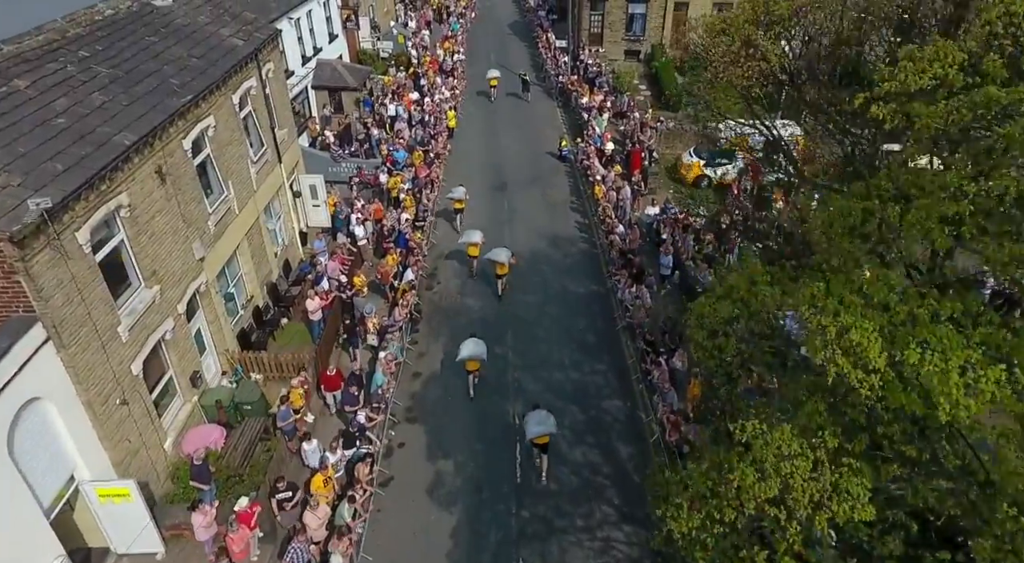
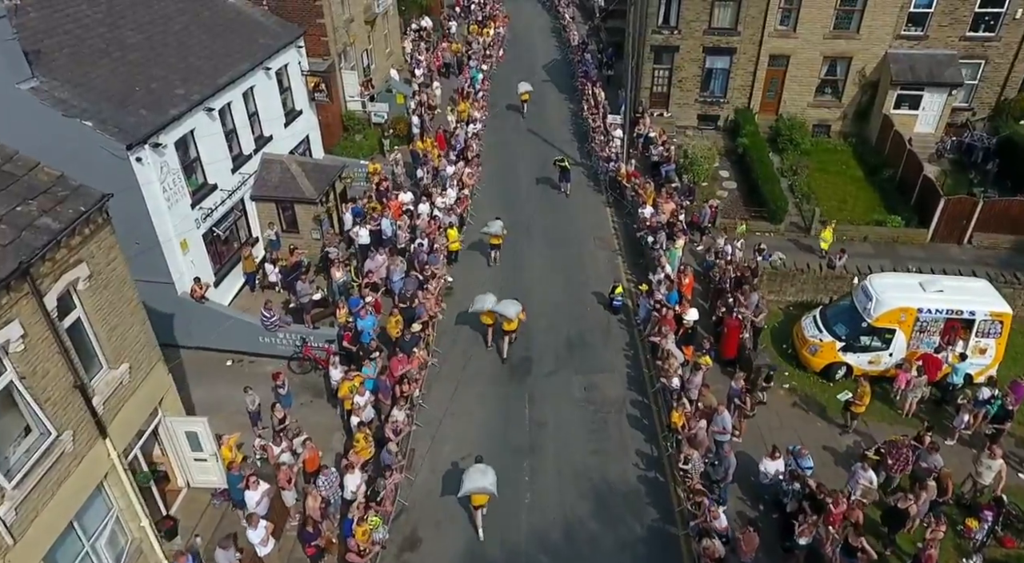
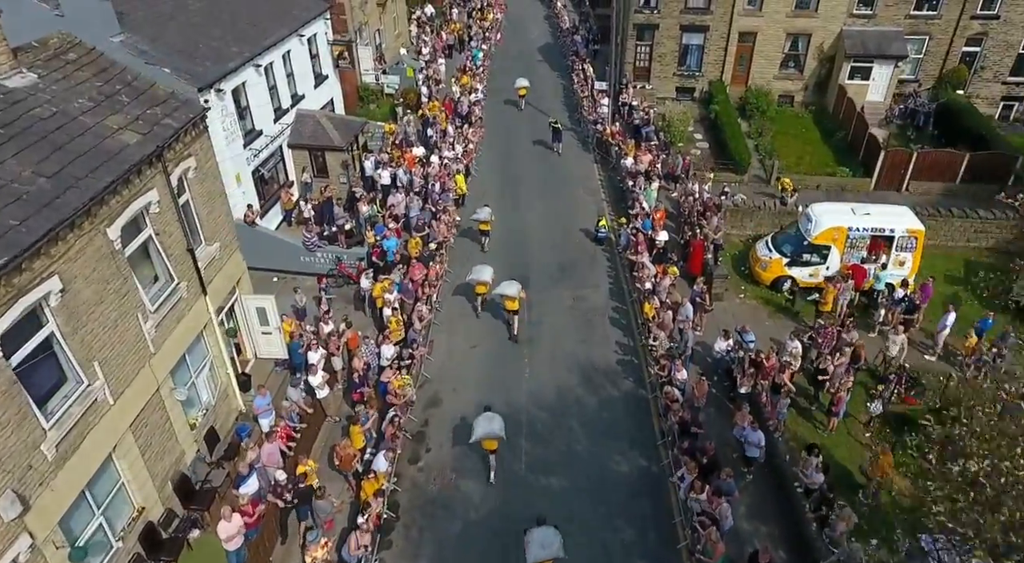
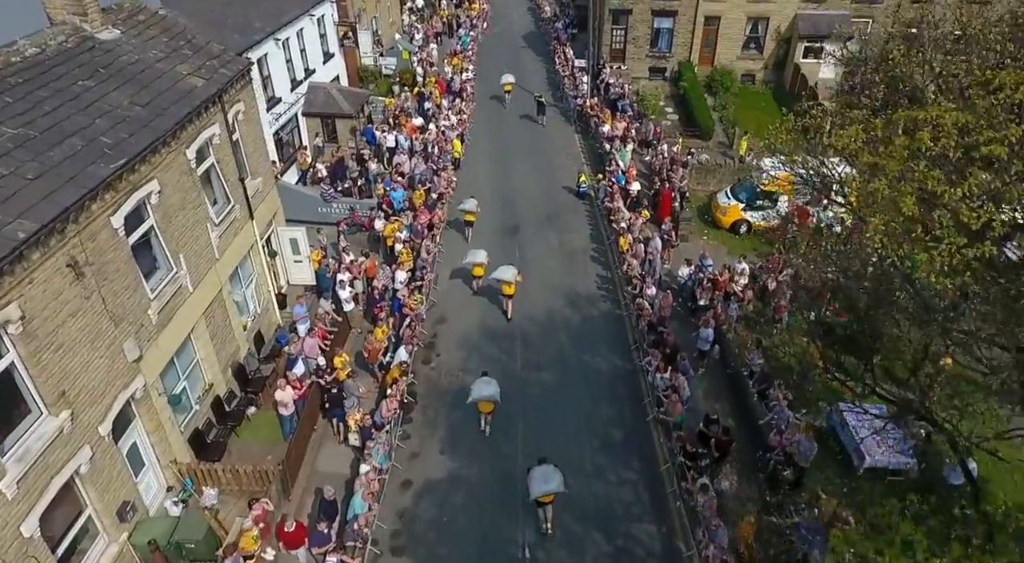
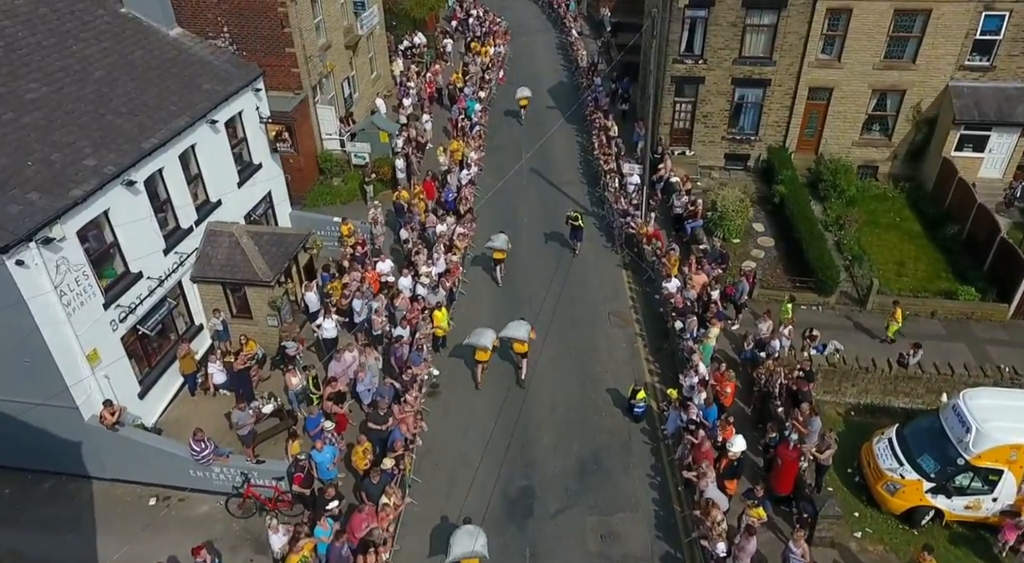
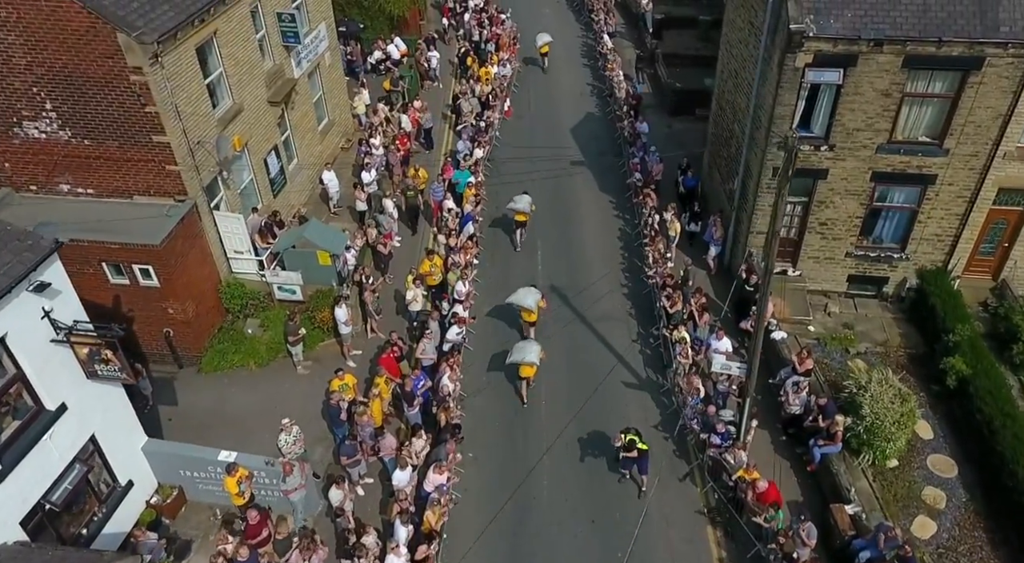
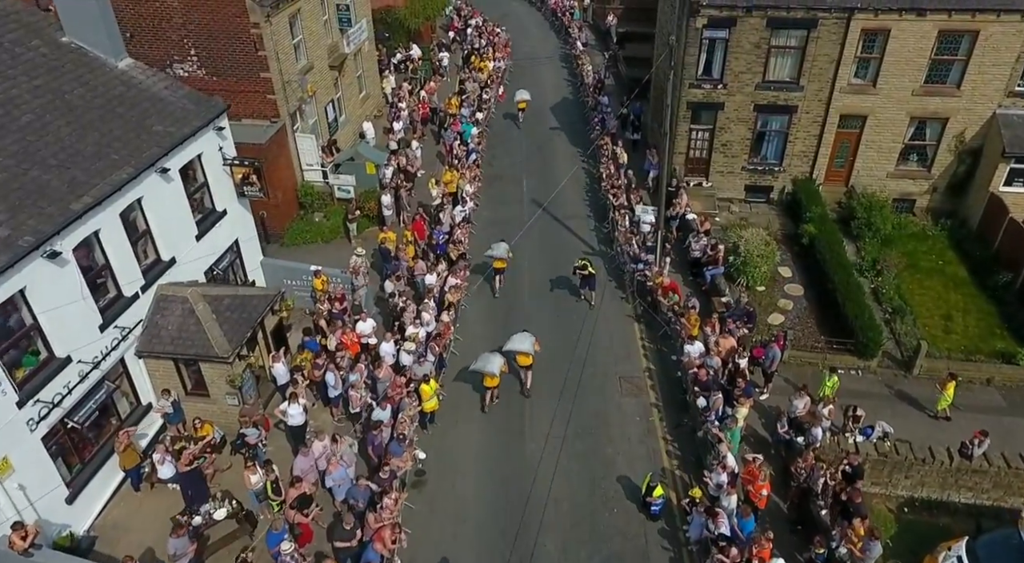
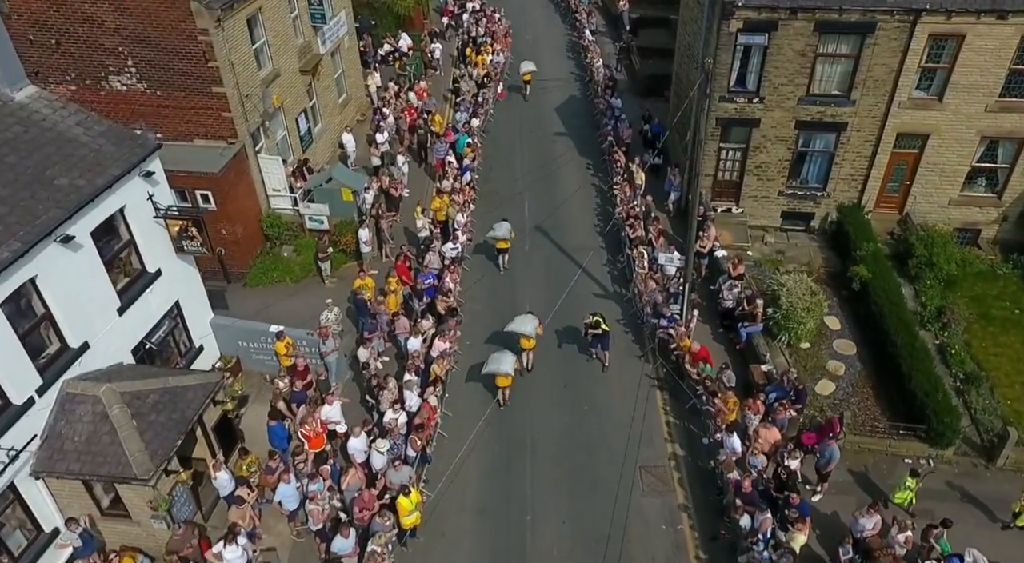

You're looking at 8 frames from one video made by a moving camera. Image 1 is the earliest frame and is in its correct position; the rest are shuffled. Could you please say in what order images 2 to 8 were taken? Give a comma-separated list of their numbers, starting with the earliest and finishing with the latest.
4, 3, 2, 5, 7, 8, 6
